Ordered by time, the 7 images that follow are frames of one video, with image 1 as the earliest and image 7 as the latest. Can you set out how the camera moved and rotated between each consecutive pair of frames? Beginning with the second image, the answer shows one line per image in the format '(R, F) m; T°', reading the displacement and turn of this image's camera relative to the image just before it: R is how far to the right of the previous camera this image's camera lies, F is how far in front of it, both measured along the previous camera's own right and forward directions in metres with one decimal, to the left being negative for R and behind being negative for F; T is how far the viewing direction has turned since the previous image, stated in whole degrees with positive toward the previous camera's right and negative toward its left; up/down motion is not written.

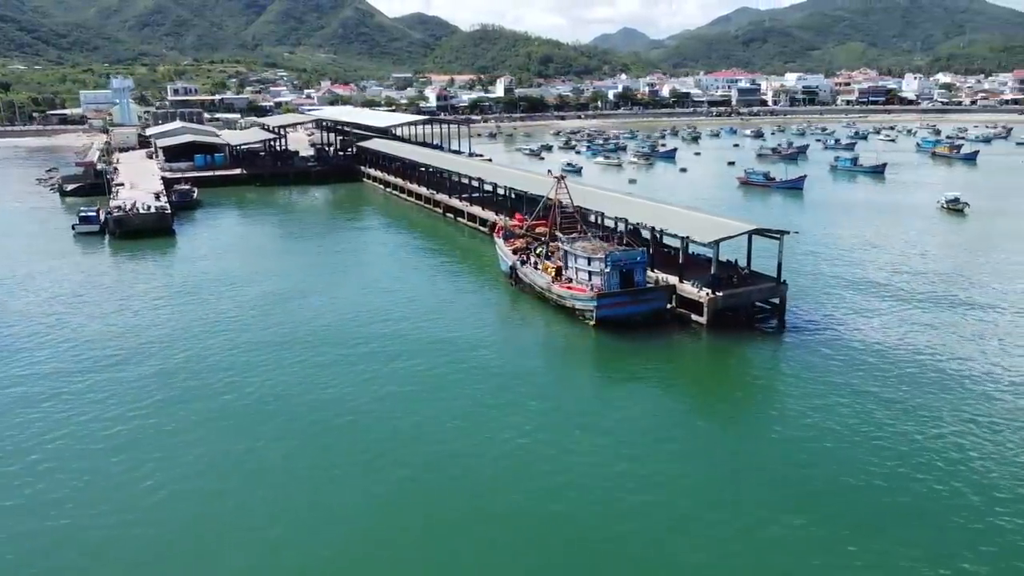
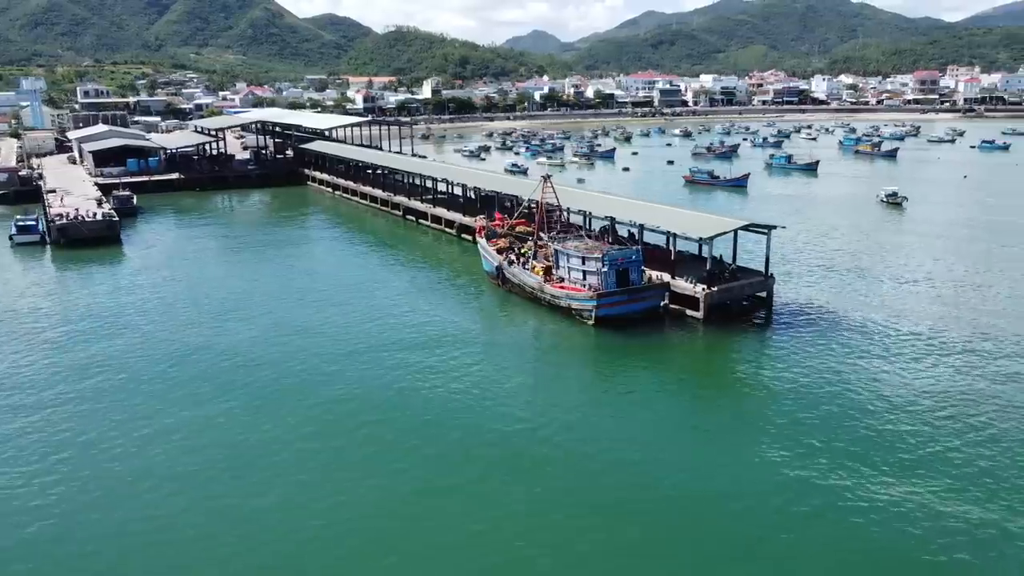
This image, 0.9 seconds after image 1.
(-2.0, +0.3) m; +6°
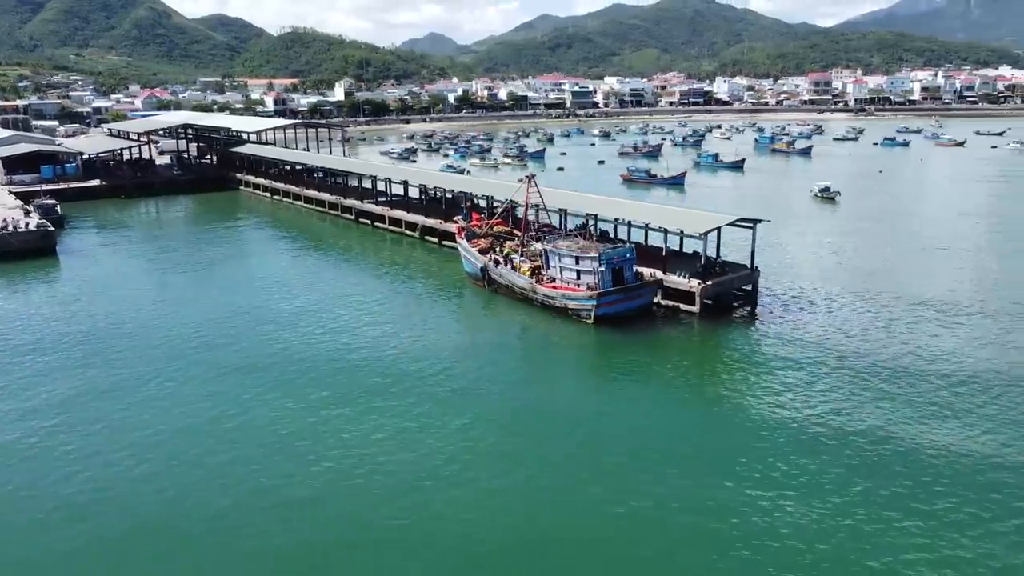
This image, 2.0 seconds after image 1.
(-2.4, +0.4) m; +7°
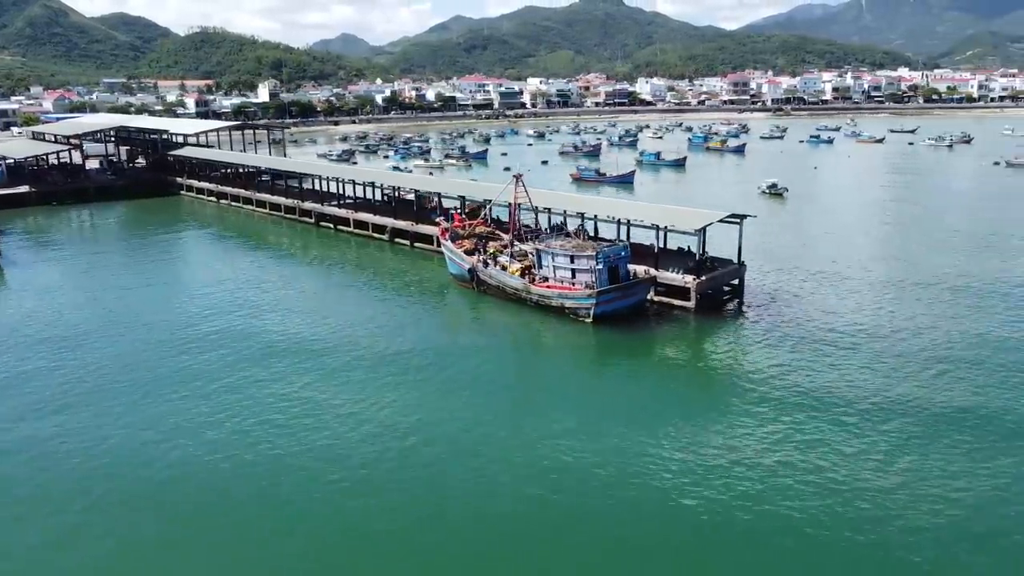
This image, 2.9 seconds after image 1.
(-2.0, +0.3) m; +6°
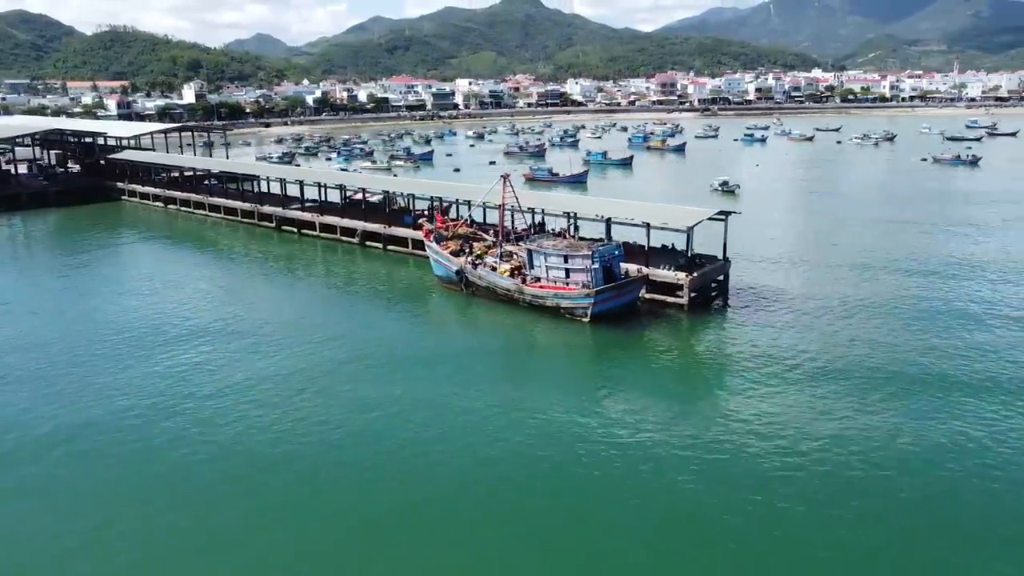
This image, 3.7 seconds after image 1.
(-1.8, +0.3) m; +5°
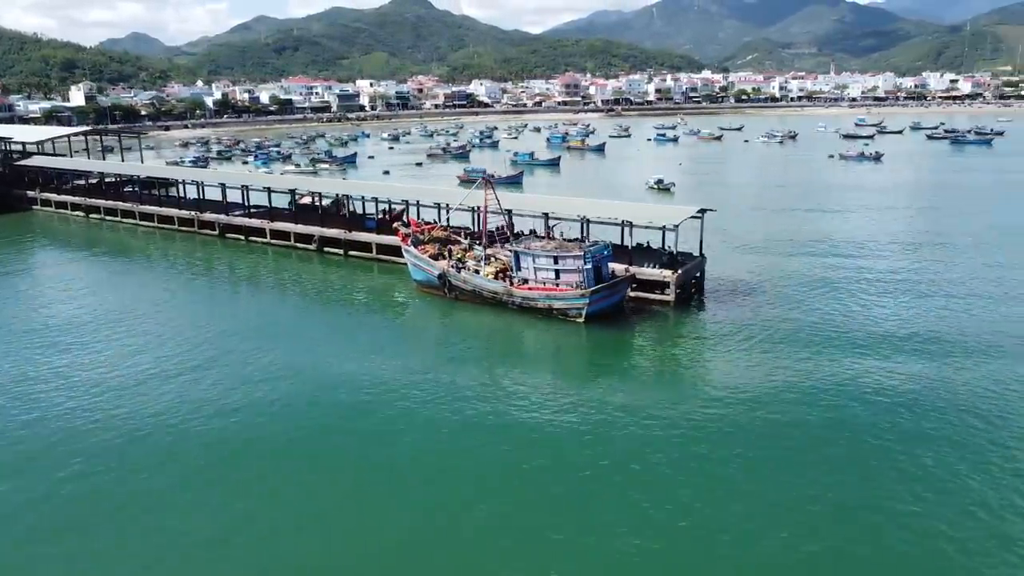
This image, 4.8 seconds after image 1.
(-2.4, +0.4) m; +7°
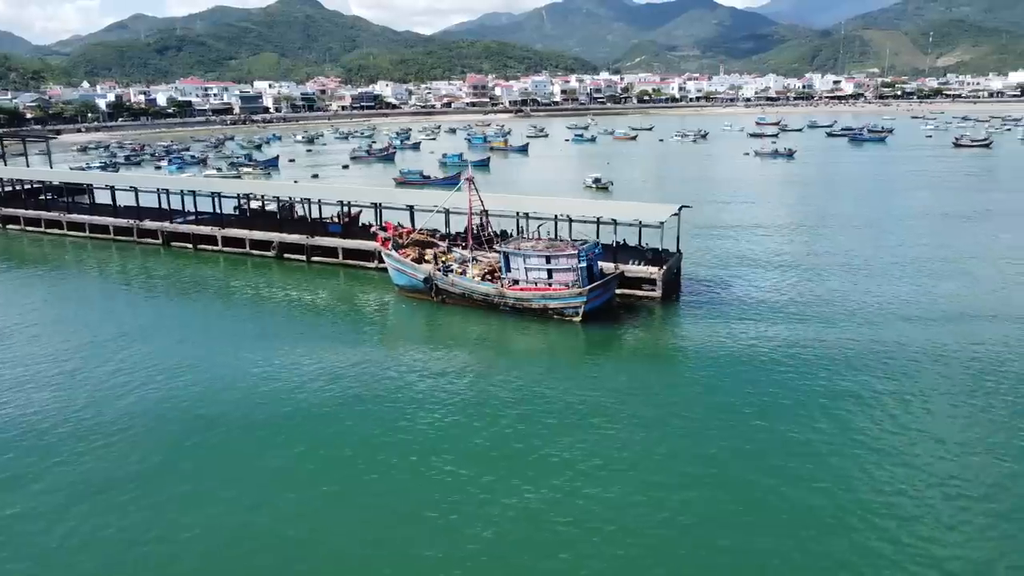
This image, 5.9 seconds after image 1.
(-2.4, +0.4) m; +7°
